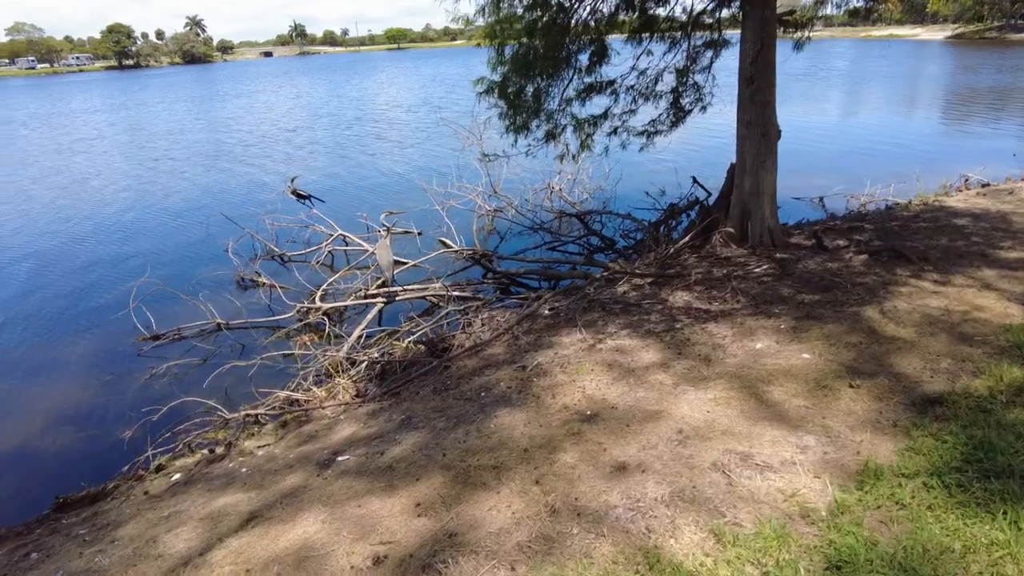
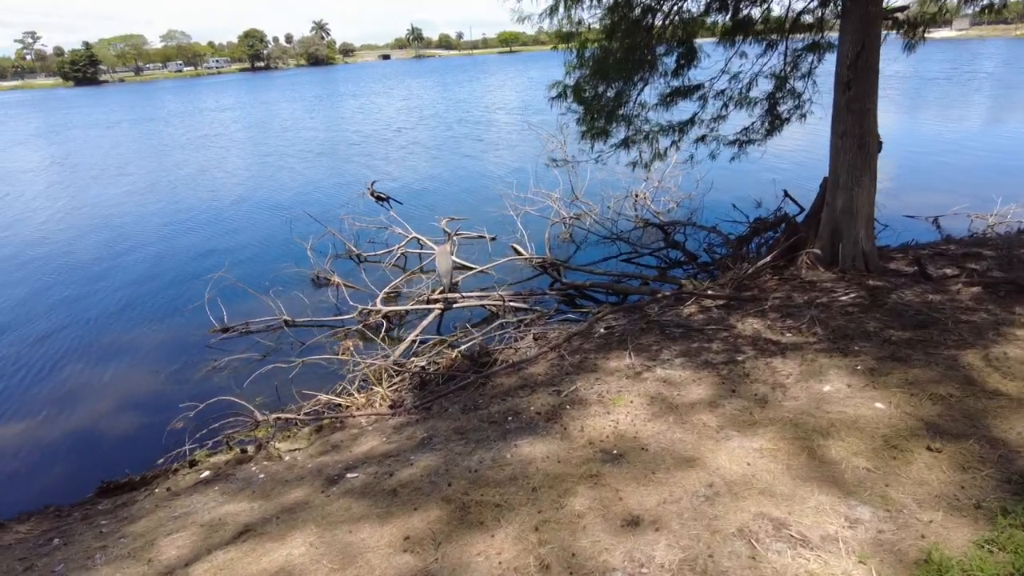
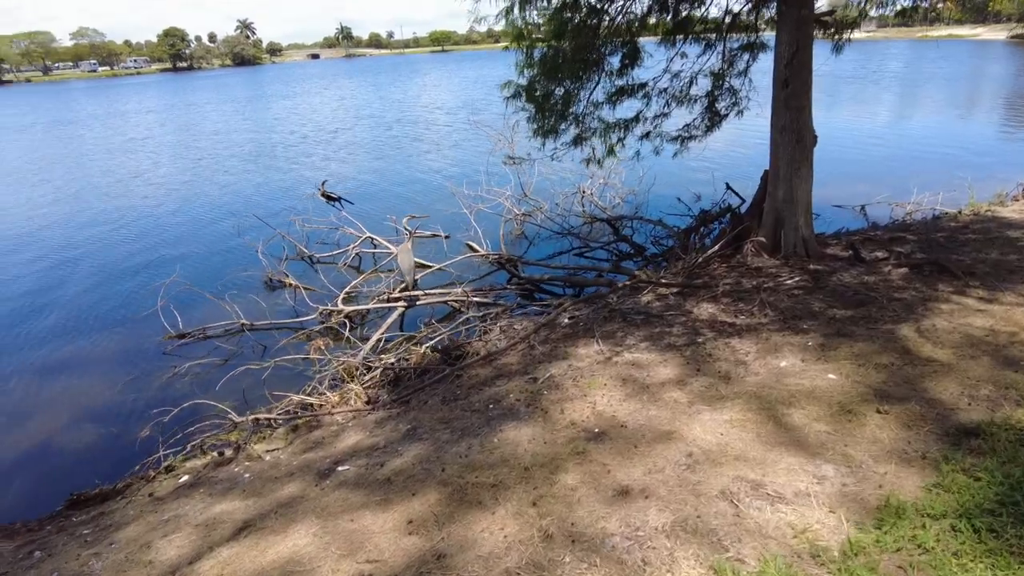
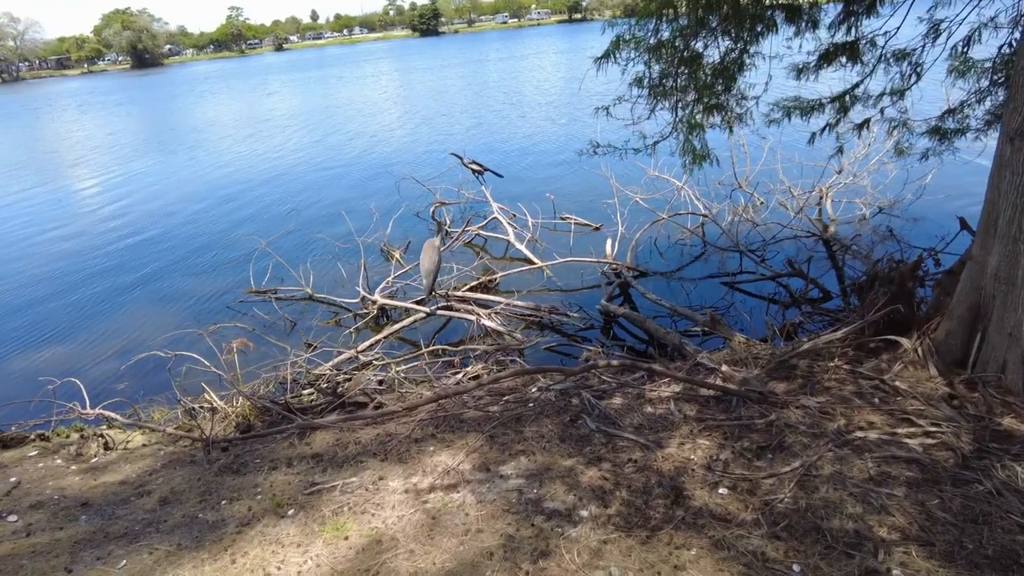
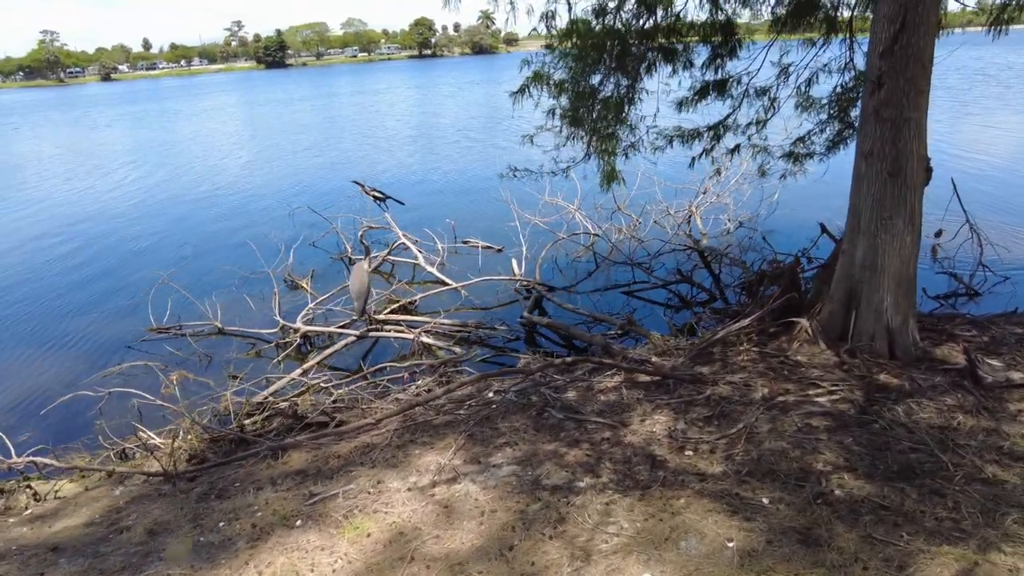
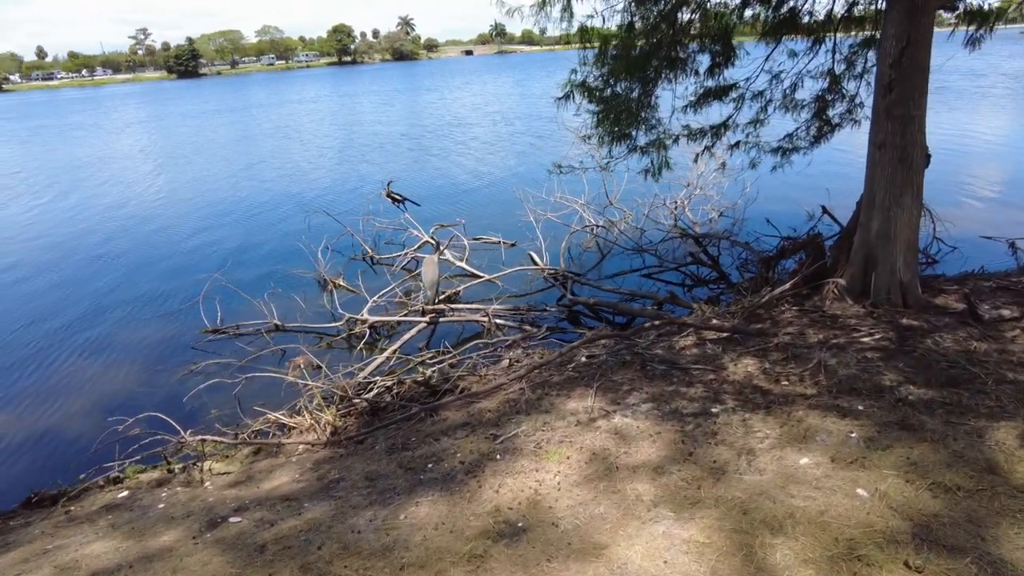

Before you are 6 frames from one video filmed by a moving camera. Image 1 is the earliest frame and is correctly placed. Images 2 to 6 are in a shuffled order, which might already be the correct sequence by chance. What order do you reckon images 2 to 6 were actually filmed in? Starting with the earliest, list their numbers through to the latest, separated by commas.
3, 2, 6, 5, 4
